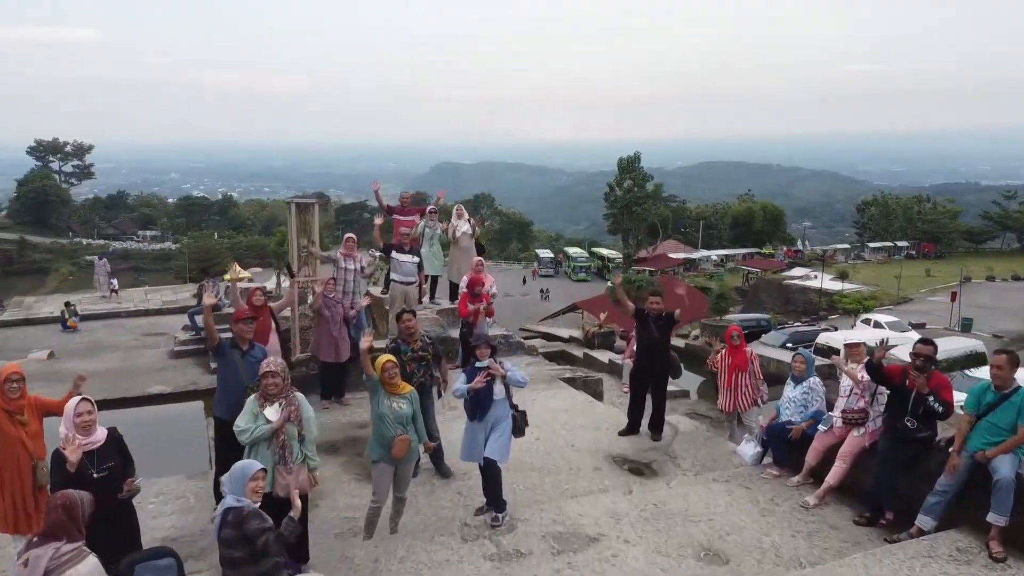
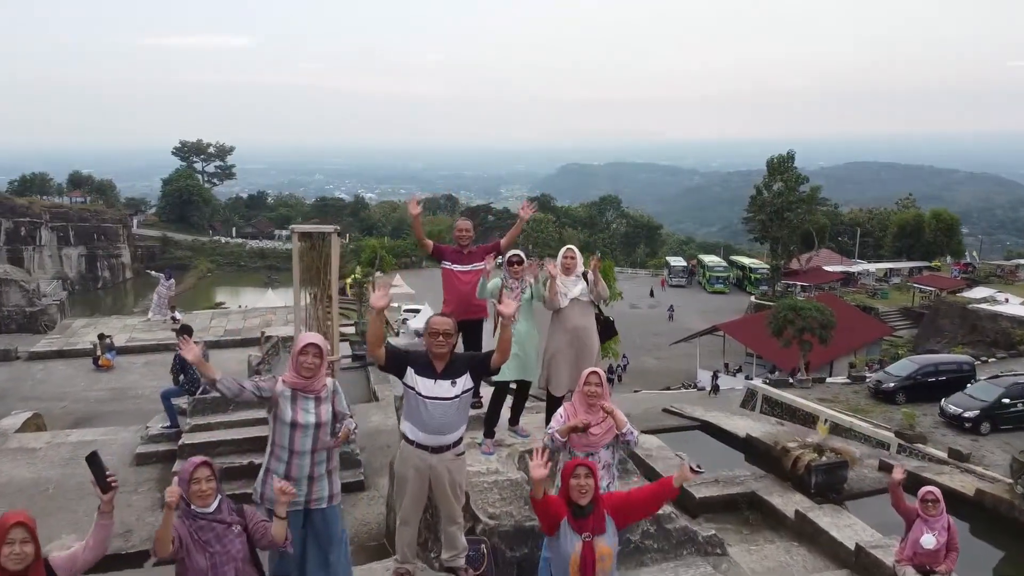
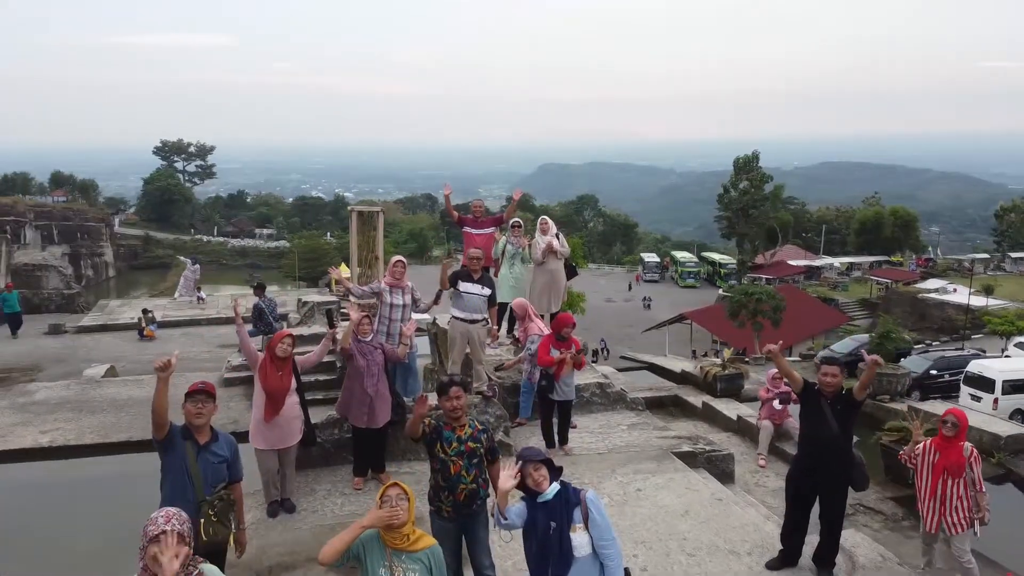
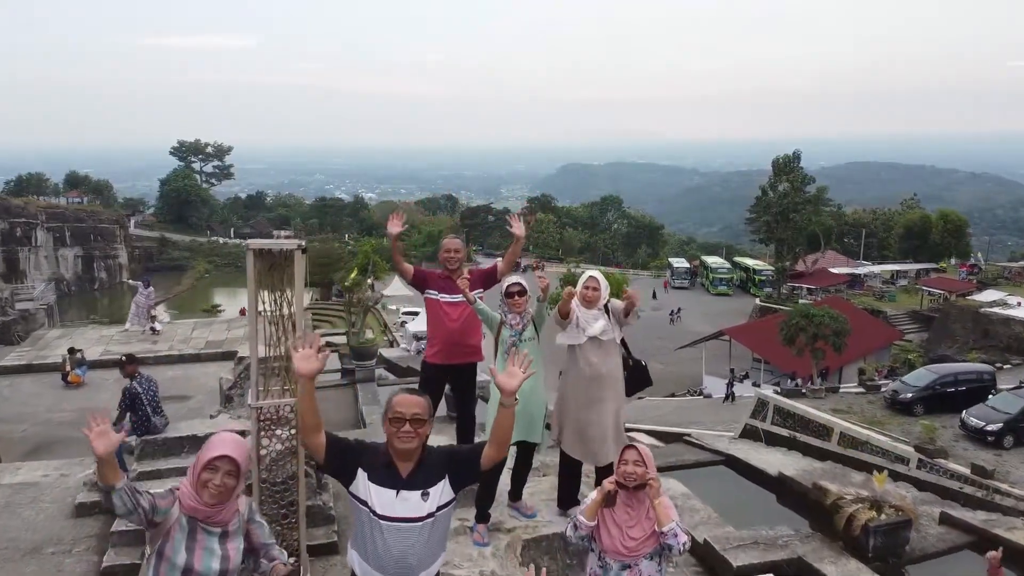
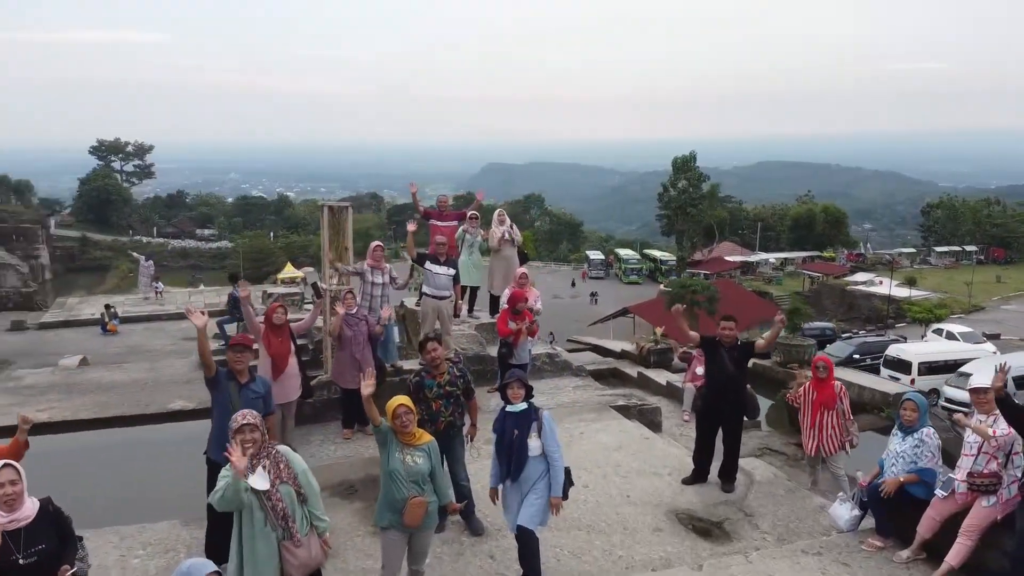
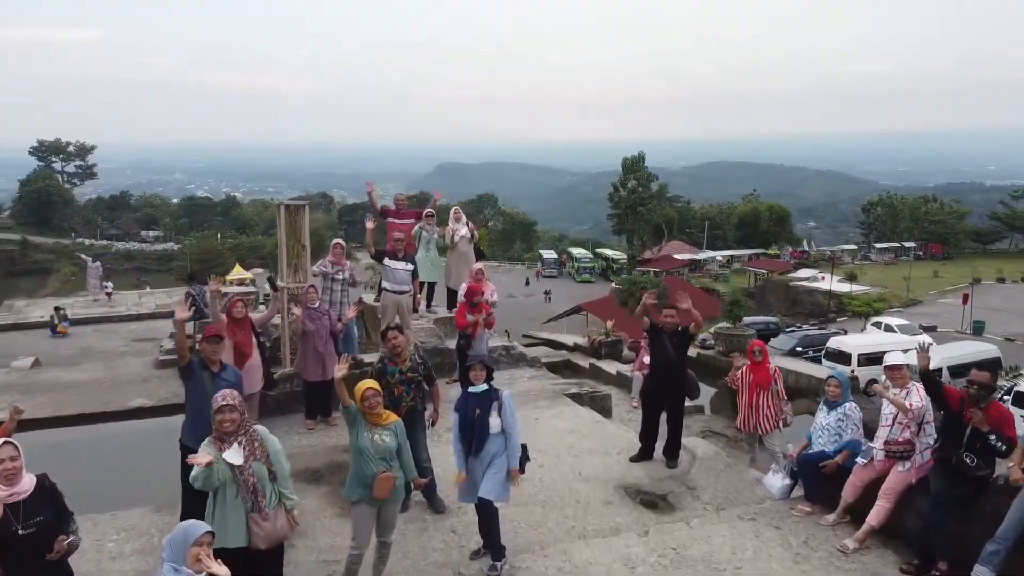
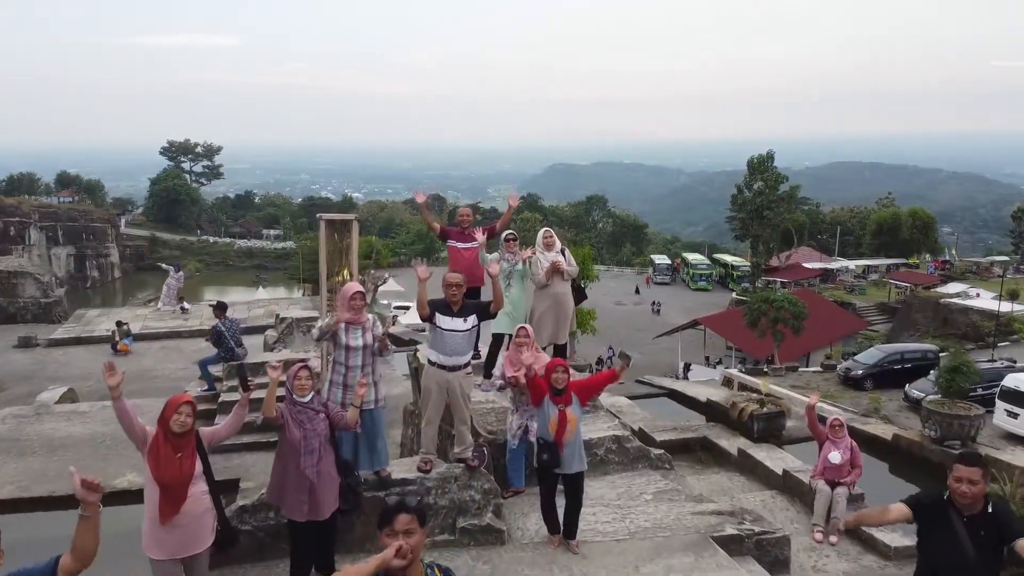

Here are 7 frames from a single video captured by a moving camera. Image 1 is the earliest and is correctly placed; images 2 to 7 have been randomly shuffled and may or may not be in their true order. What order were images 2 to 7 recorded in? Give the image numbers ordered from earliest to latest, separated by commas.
6, 5, 3, 7, 2, 4
